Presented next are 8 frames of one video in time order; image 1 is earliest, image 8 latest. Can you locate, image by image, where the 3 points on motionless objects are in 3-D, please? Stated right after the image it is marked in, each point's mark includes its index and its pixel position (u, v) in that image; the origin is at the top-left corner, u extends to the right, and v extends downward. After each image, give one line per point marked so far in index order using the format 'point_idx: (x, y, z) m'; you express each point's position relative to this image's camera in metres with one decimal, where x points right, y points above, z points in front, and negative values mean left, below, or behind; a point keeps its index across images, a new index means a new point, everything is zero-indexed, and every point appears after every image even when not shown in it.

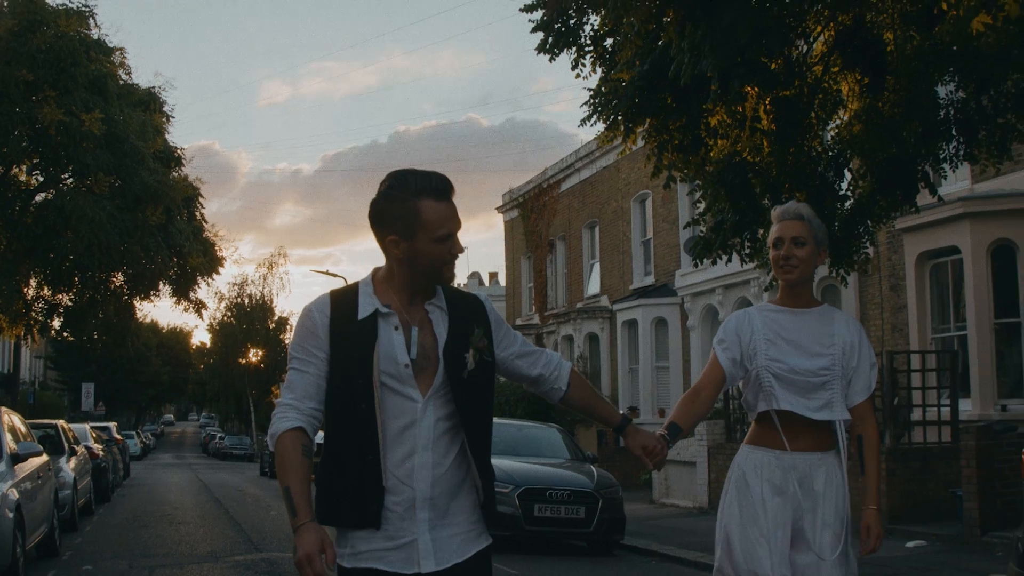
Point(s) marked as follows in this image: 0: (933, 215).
0: (+6.1, +1.1, +17.7) m
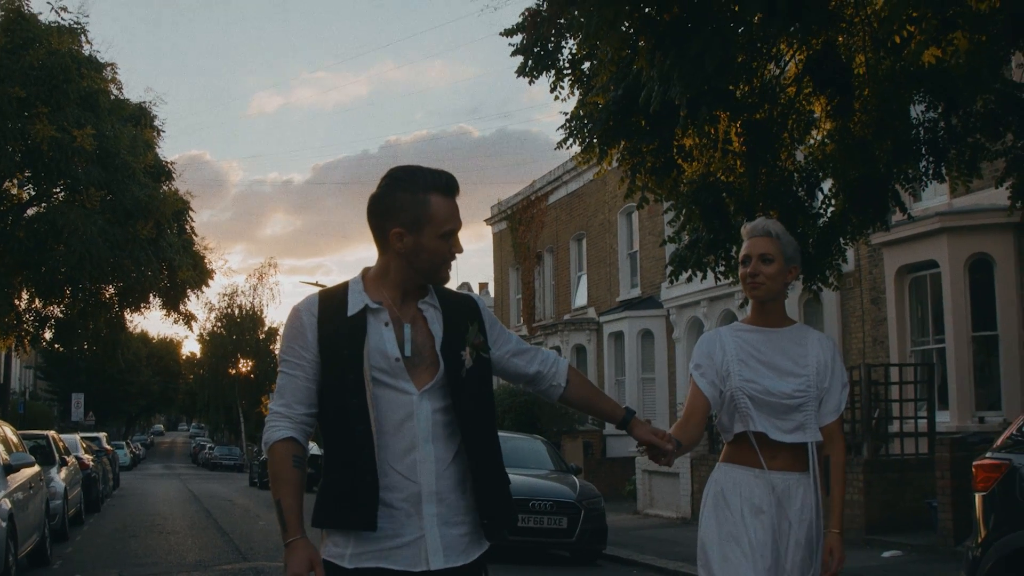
0: (+5.9, +0.9, +18.0) m
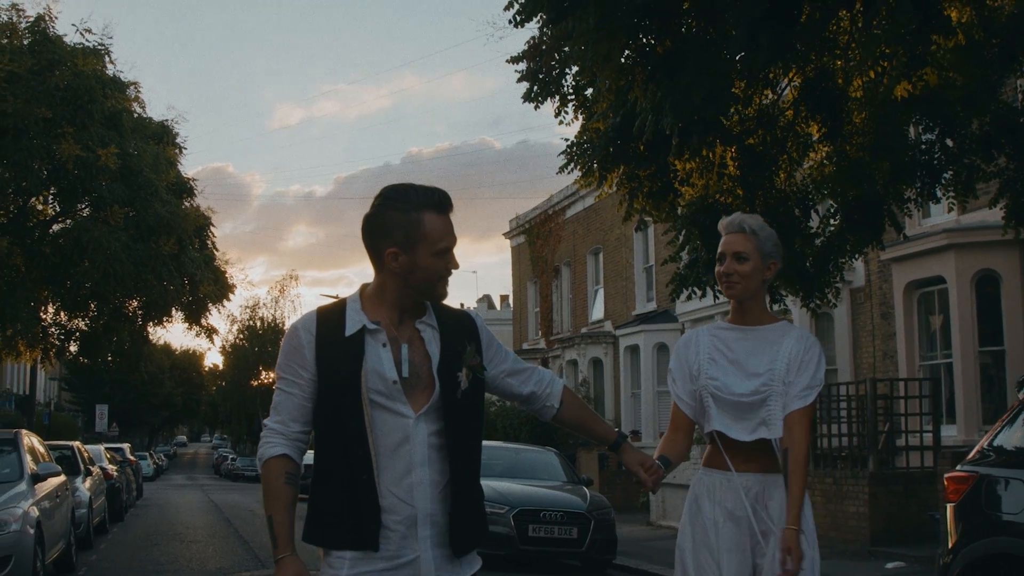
0: (+6.1, +0.6, +18.3) m
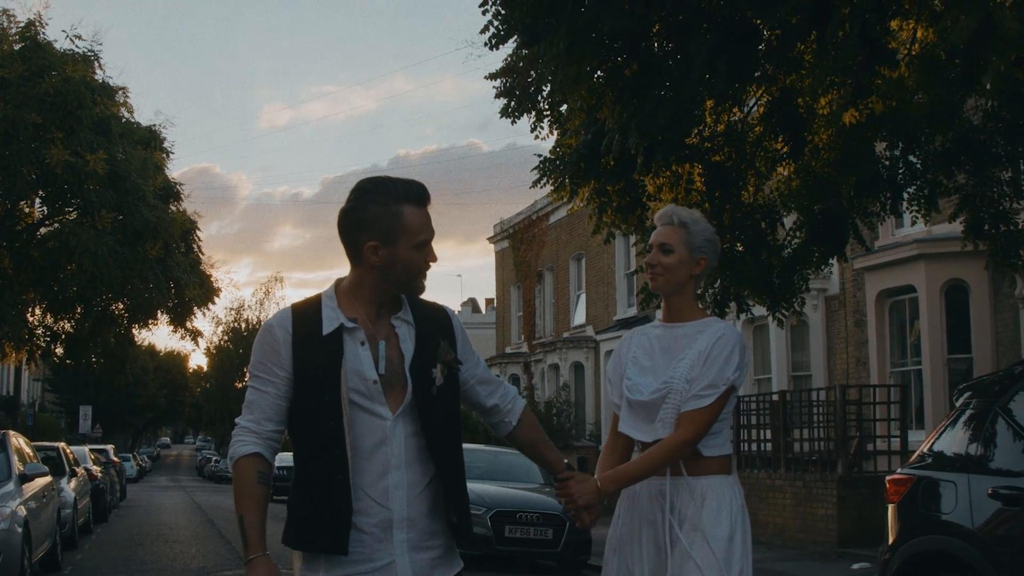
0: (+5.8, +0.5, +18.7) m
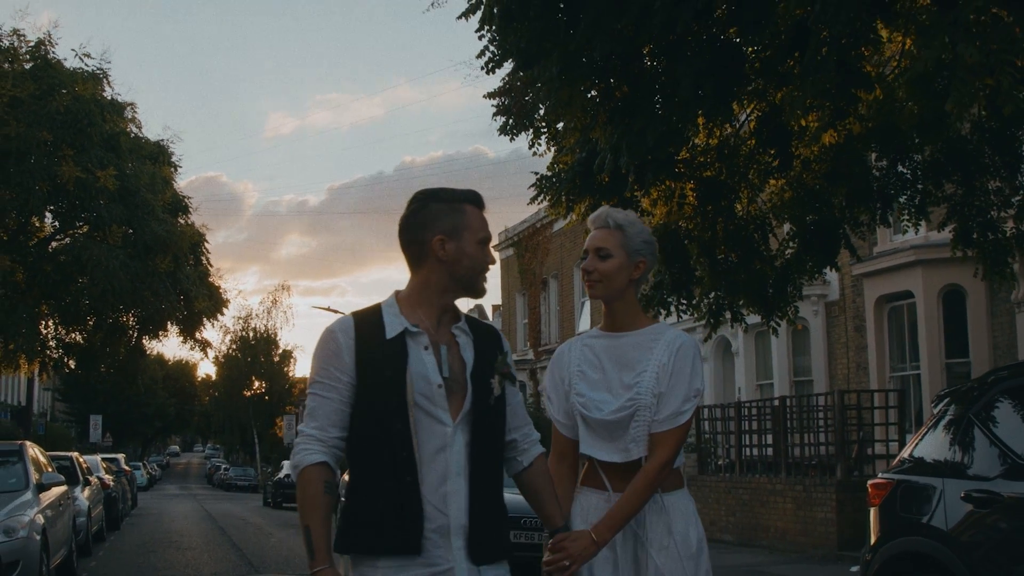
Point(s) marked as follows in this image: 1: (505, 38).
0: (+5.8, +0.4, +19.0) m
1: (-0.1, +2.2, +11.3) m
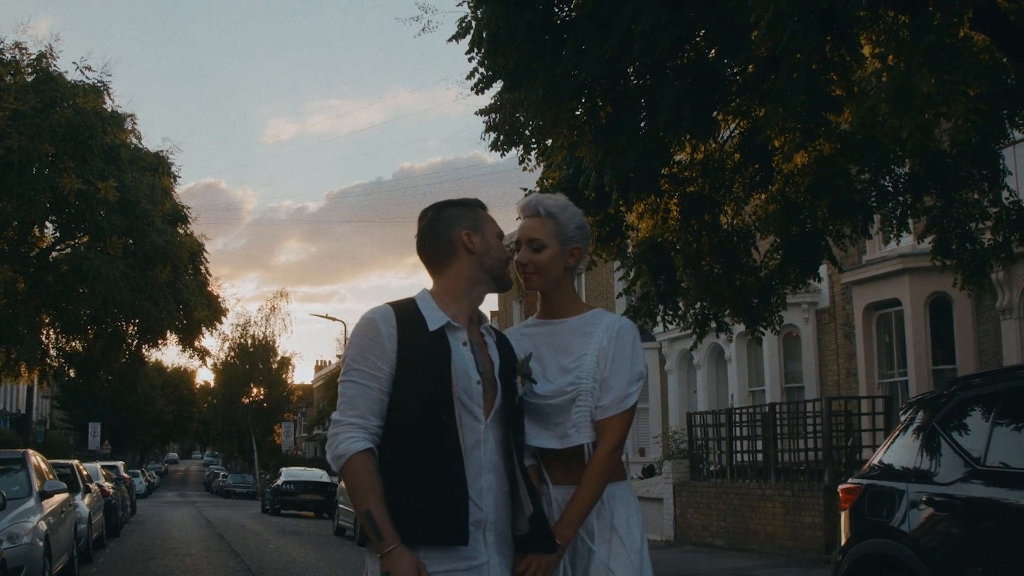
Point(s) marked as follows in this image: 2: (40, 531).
0: (+5.7, +0.3, +19.3) m
1: (-0.2, +2.1, +11.6) m
2: (-4.7, -2.4, +12.4) m
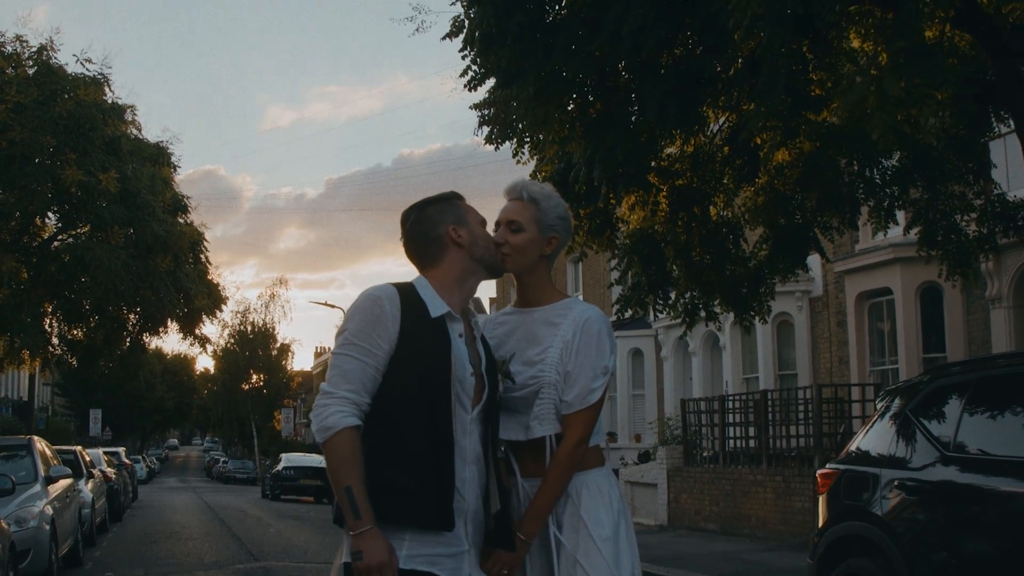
0: (+5.7, +0.5, +19.6) m
1: (-0.2, +2.2, +11.8) m
2: (-4.8, -2.3, +12.7) m
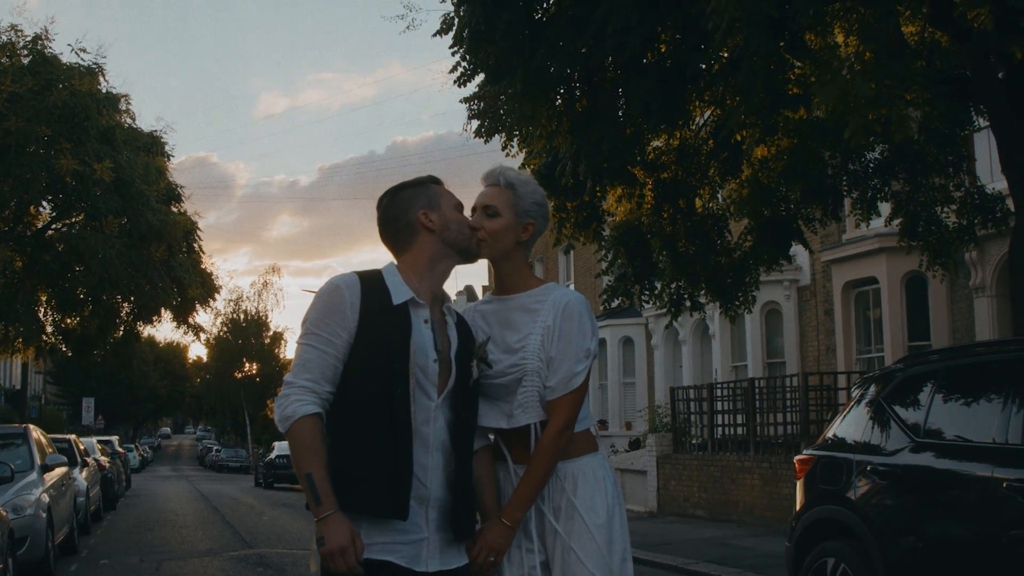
0: (+5.5, +0.6, +19.8) m
1: (-0.3, +2.3, +12.0) m
2: (-4.9, -2.2, +12.9) m
